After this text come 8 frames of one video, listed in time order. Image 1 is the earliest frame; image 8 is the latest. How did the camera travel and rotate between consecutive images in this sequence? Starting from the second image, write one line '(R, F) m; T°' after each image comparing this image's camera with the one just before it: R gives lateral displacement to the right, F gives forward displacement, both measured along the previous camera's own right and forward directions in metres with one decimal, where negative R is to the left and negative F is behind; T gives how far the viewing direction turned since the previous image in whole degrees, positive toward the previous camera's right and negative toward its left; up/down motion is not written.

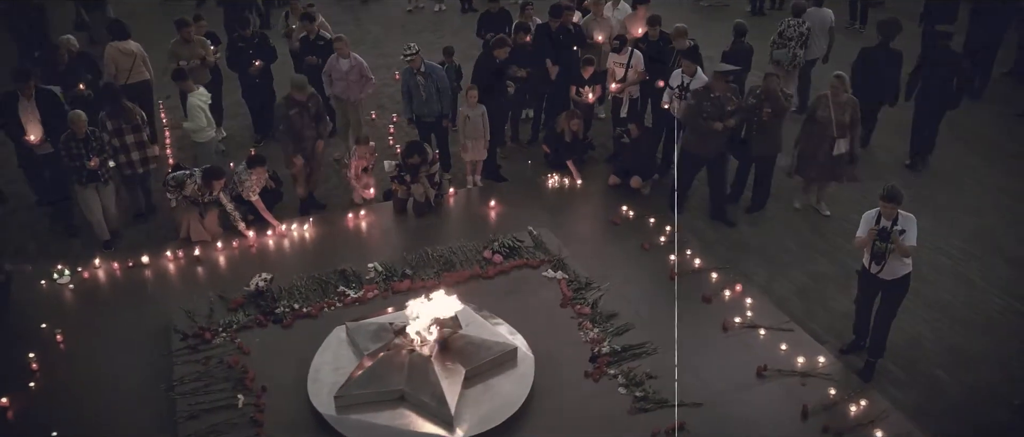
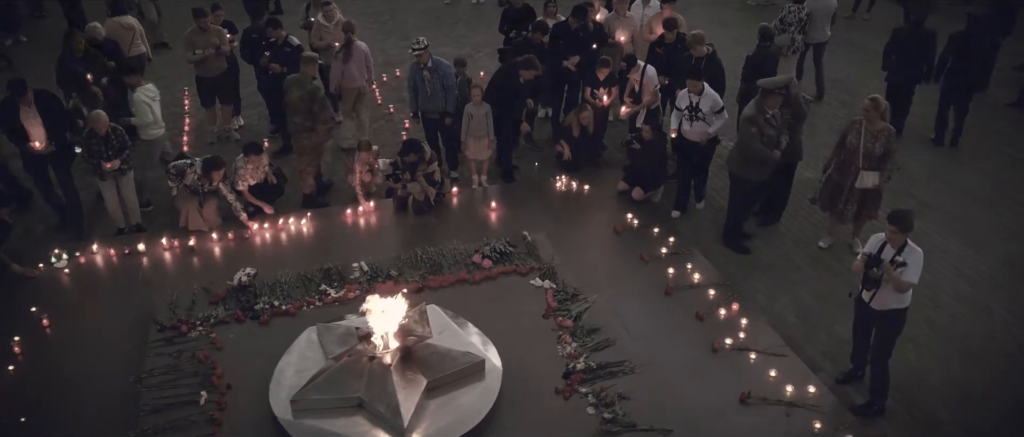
(+0.6, +0.2) m; -4°
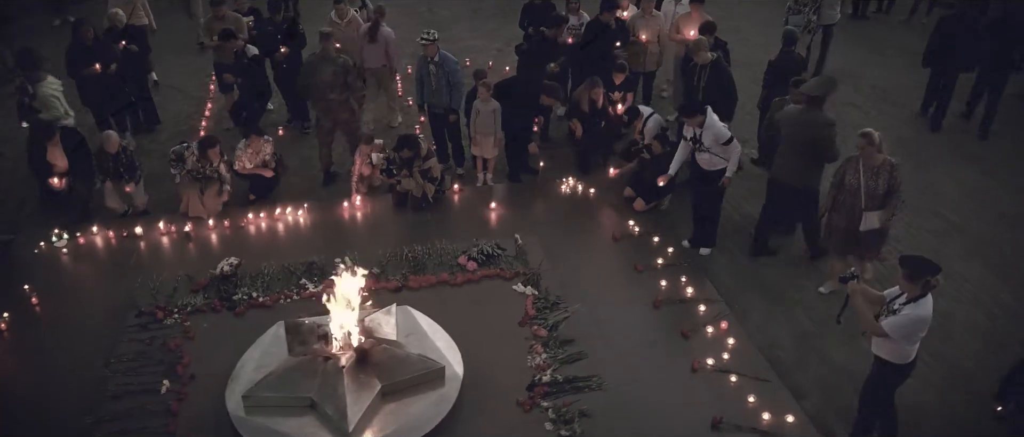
(+0.7, +0.2) m; -5°
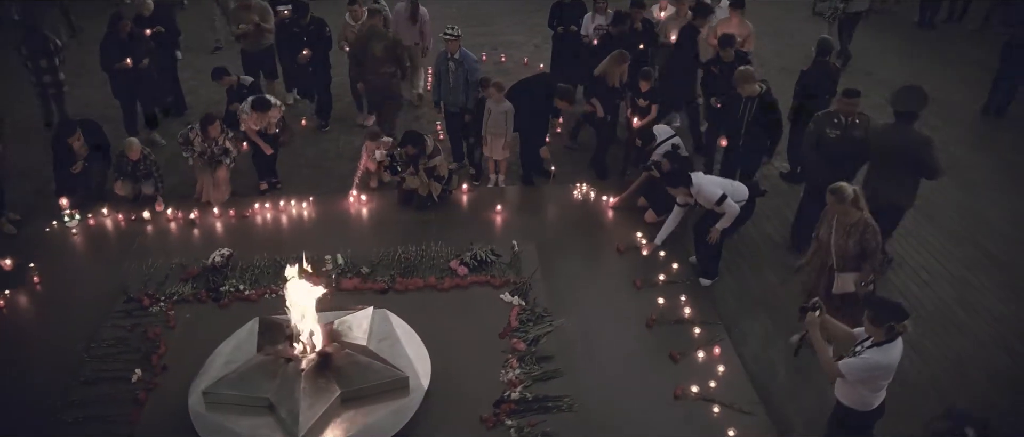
(+0.7, +0.2) m; -5°
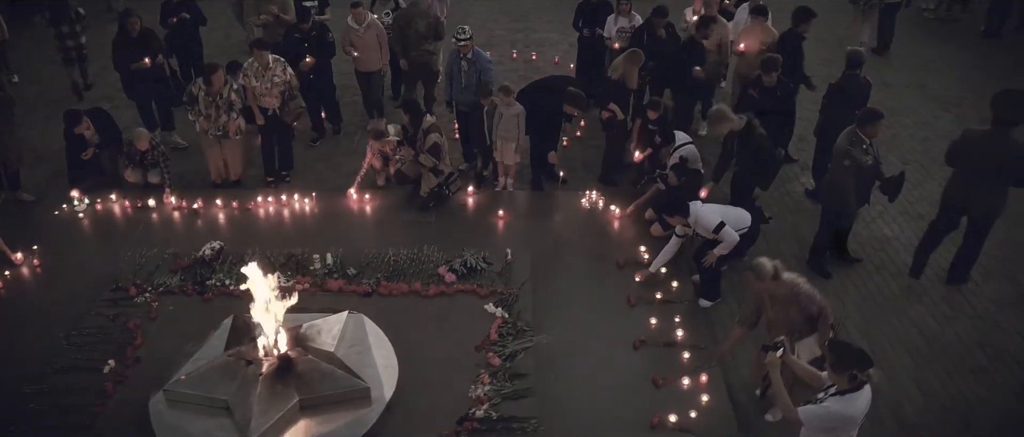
(+0.6, +0.2) m; -5°
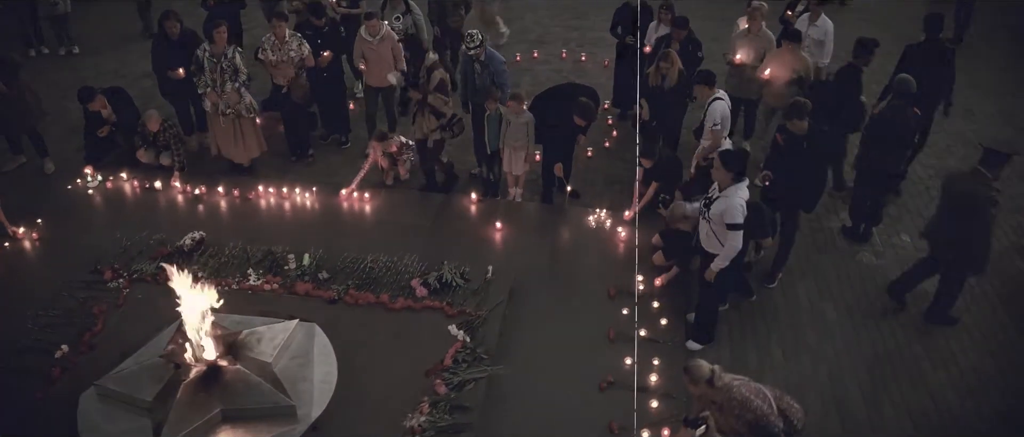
(+1.0, +0.5) m; -8°
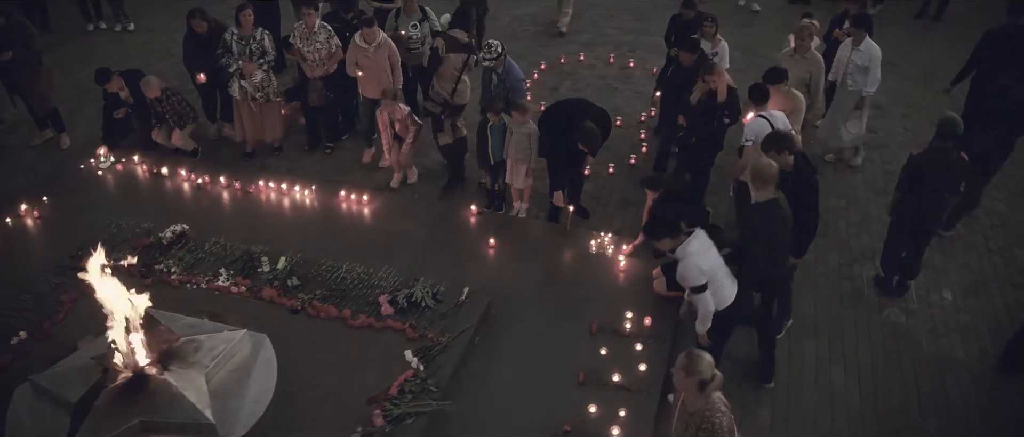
(+0.9, +0.5) m; -7°
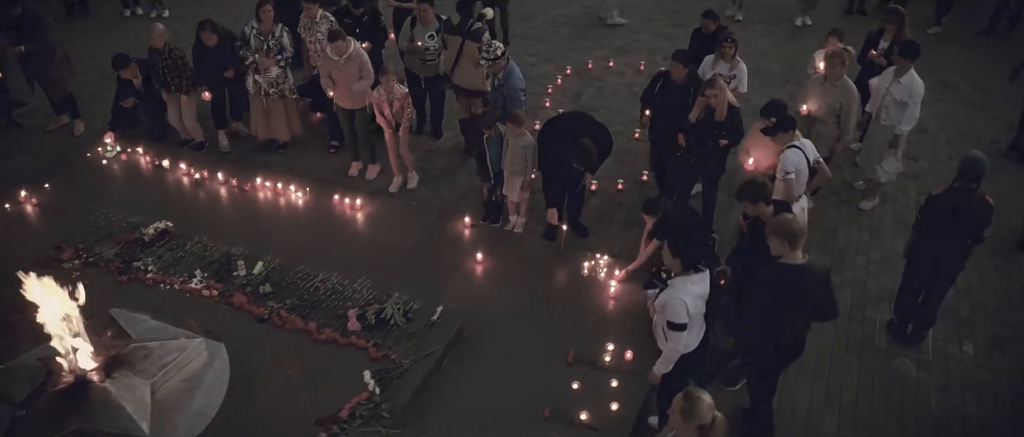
(+0.6, +0.4) m; -5°
